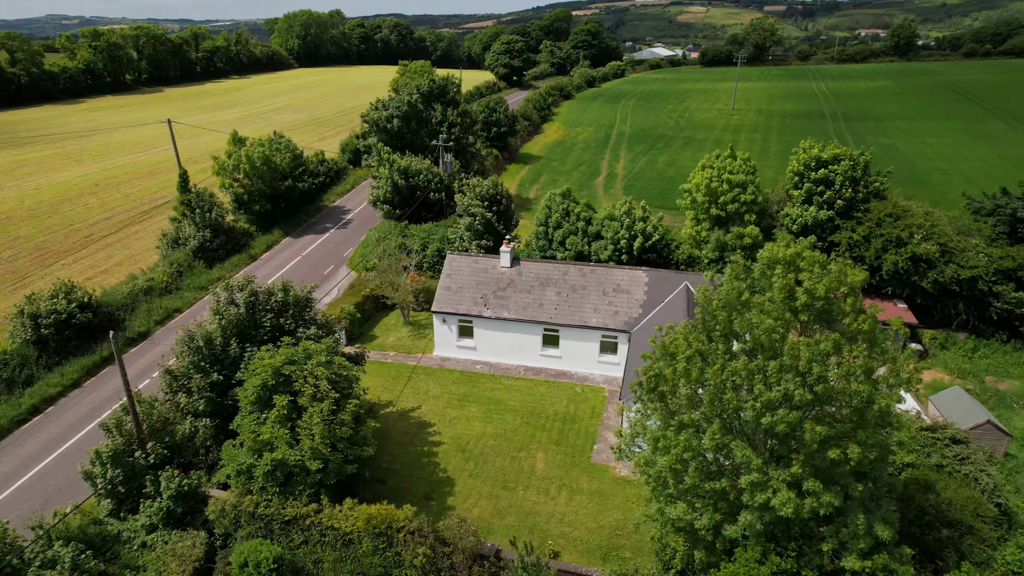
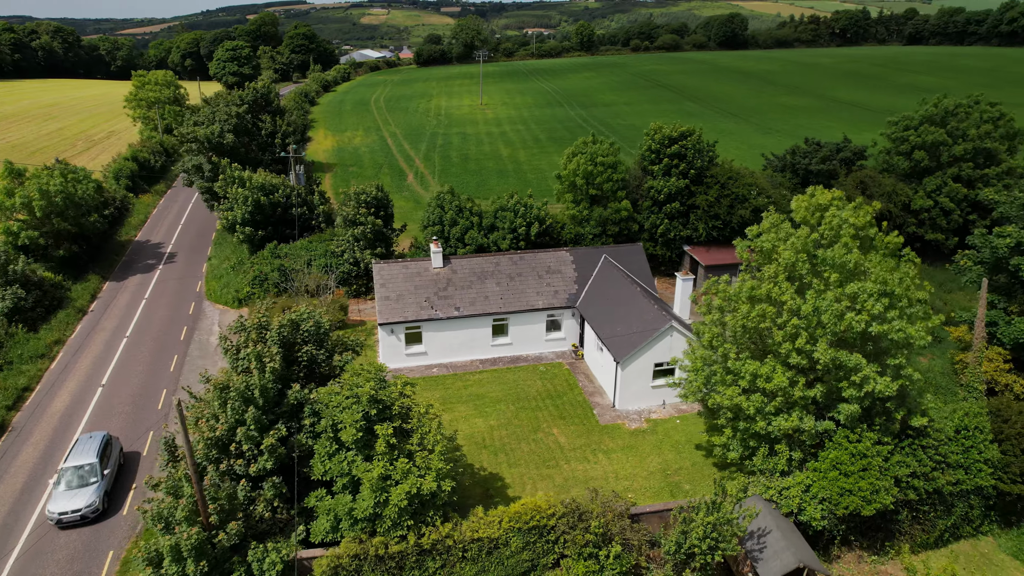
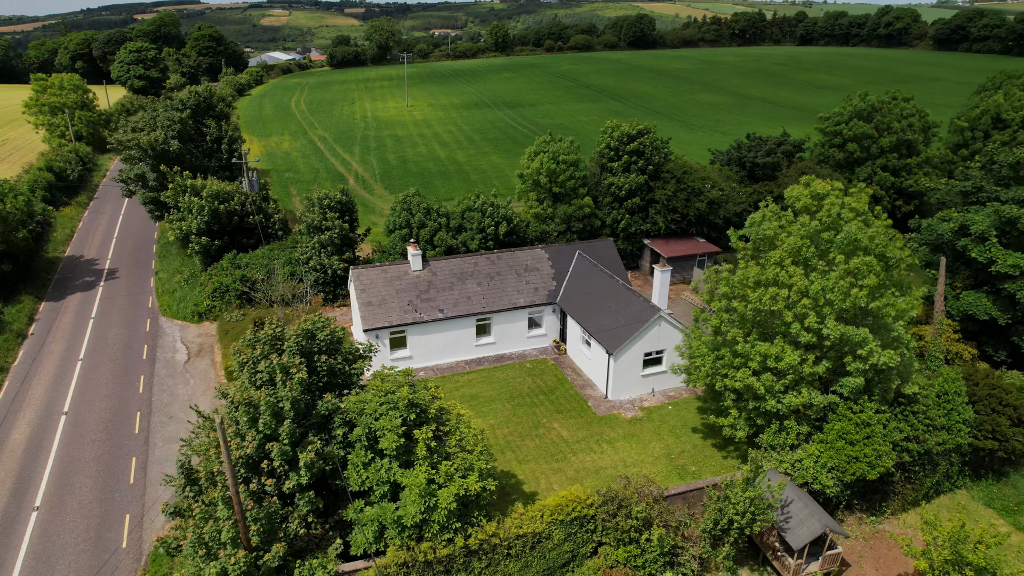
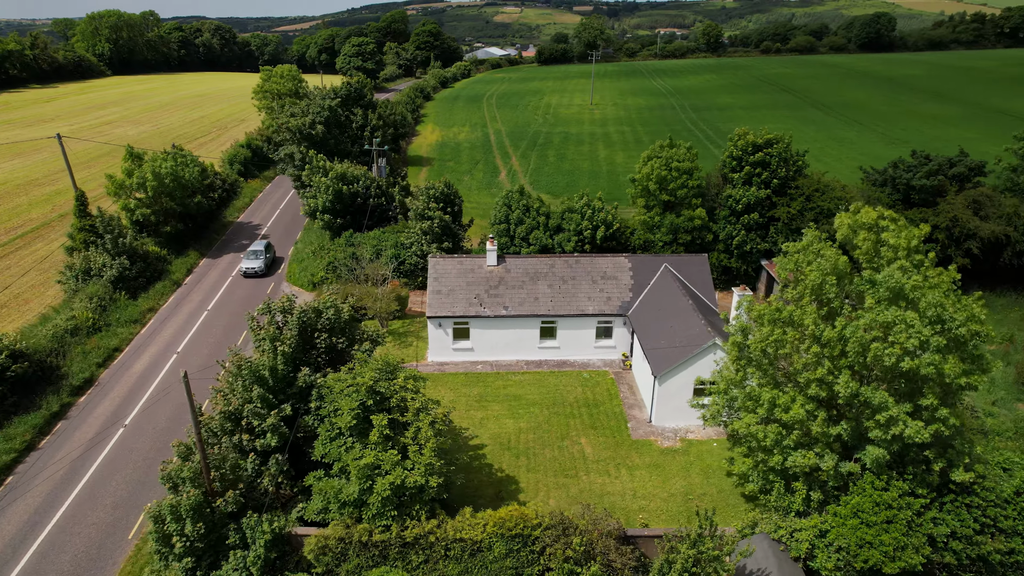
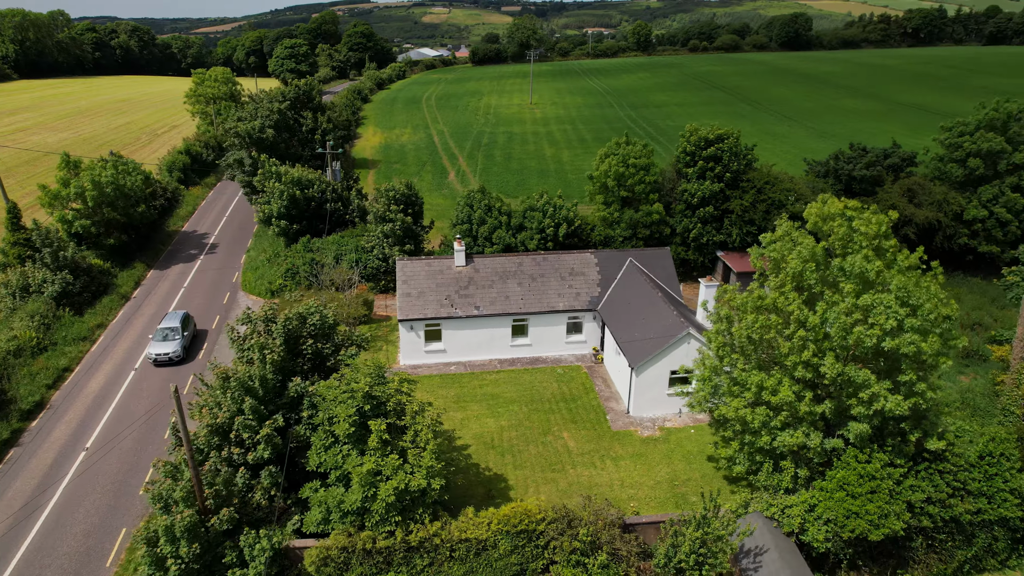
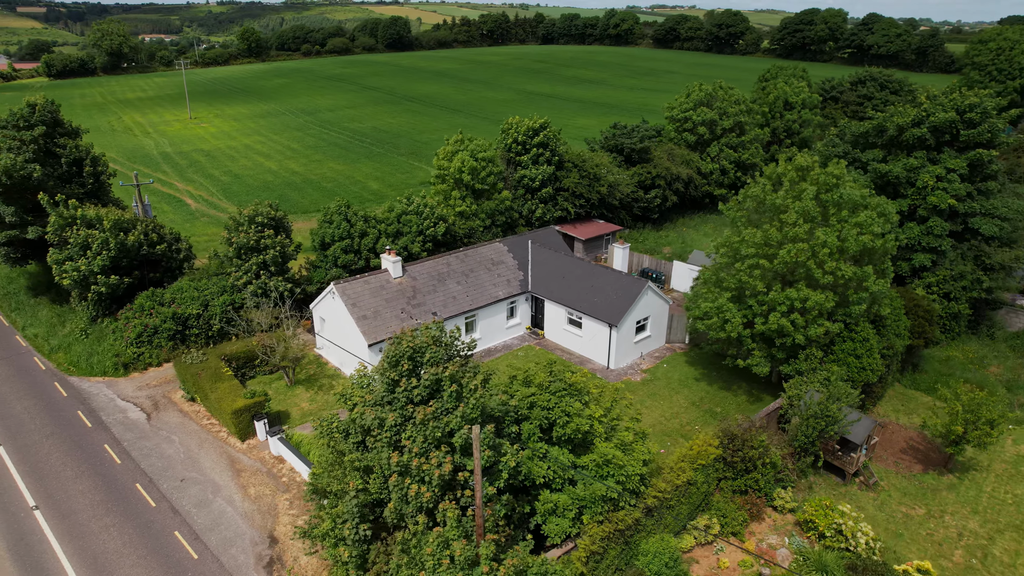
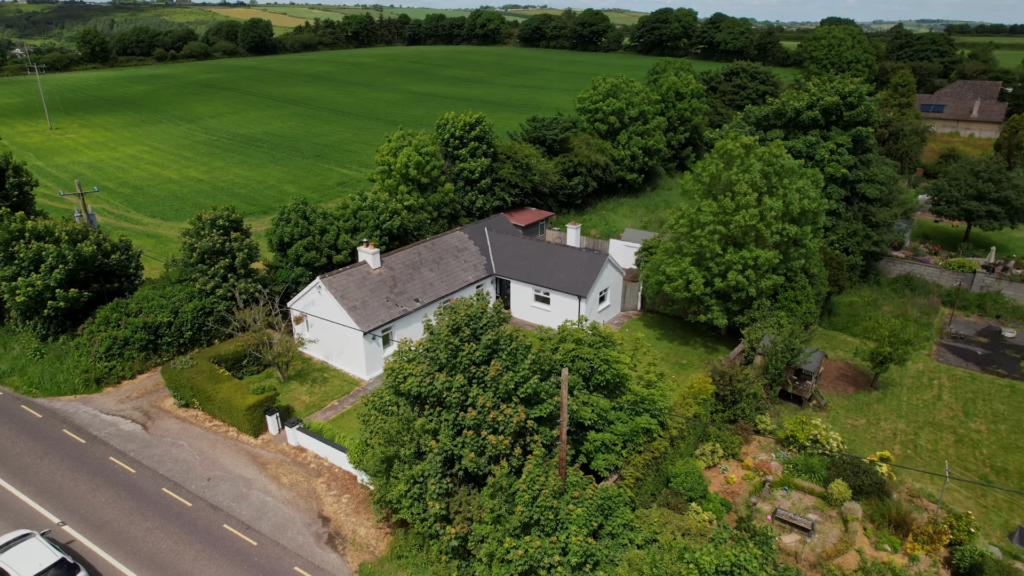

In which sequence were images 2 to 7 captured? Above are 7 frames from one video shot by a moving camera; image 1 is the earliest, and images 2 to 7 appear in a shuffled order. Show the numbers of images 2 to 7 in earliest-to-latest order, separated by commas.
4, 5, 2, 3, 6, 7
